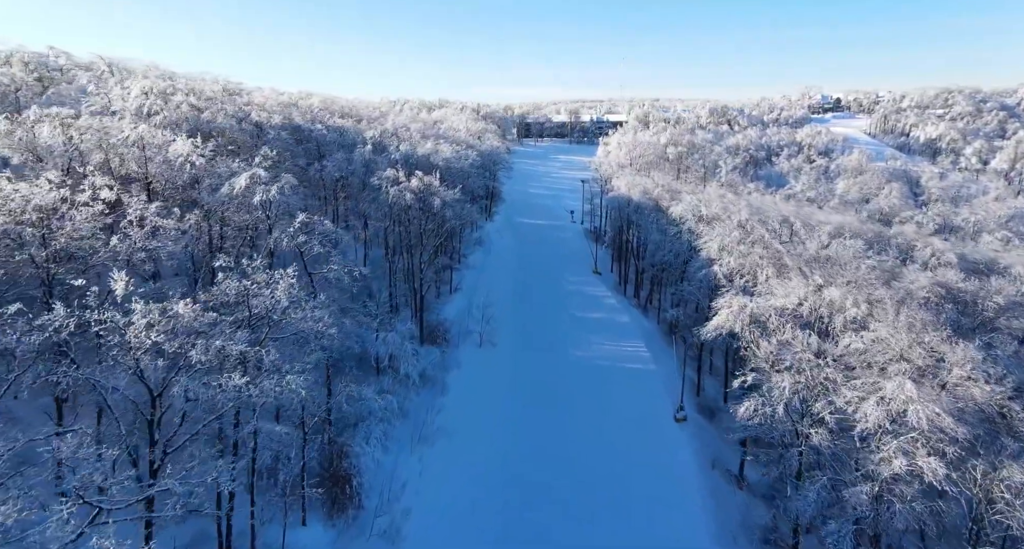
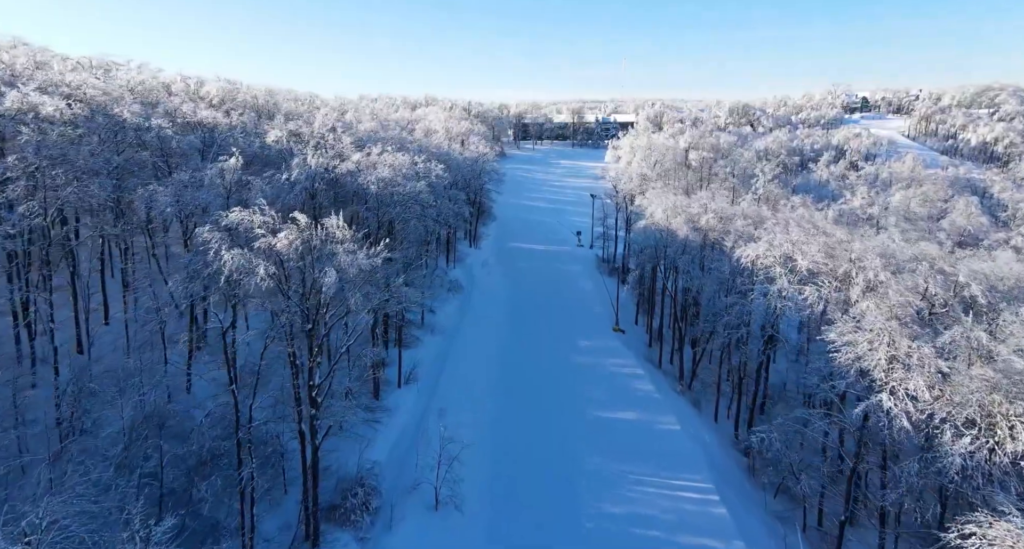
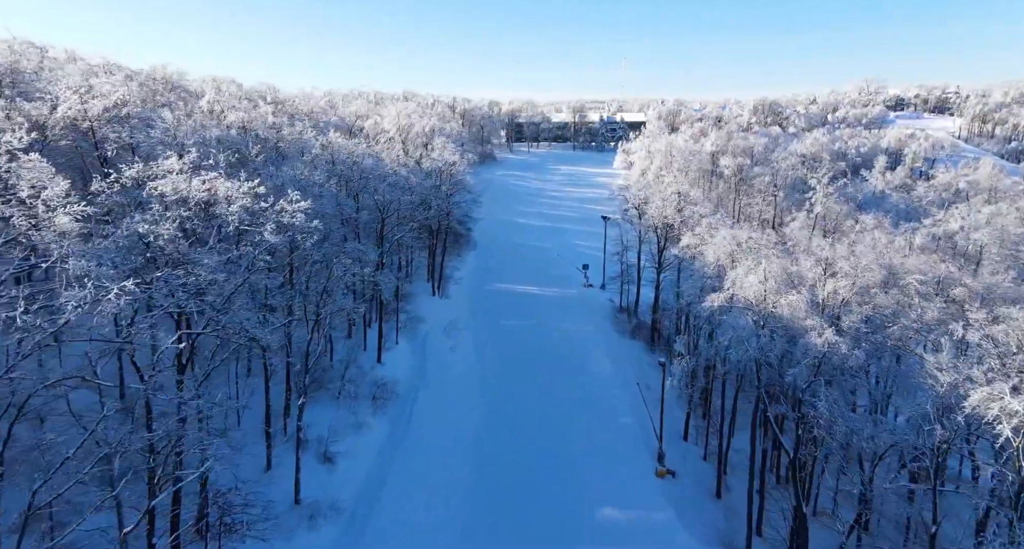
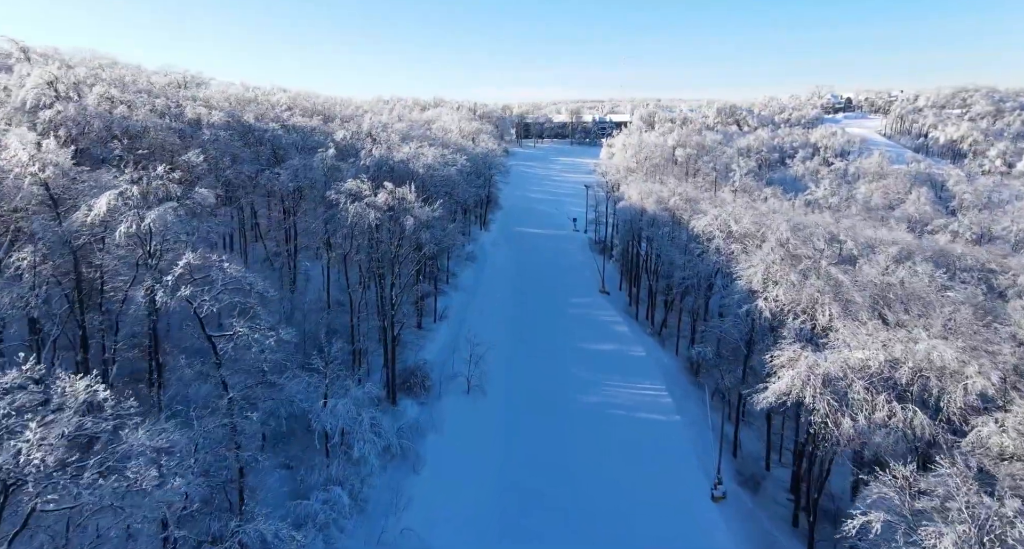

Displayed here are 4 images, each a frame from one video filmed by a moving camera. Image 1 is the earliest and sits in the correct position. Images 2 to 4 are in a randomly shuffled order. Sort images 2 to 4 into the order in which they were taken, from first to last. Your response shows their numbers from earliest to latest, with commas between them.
4, 2, 3
